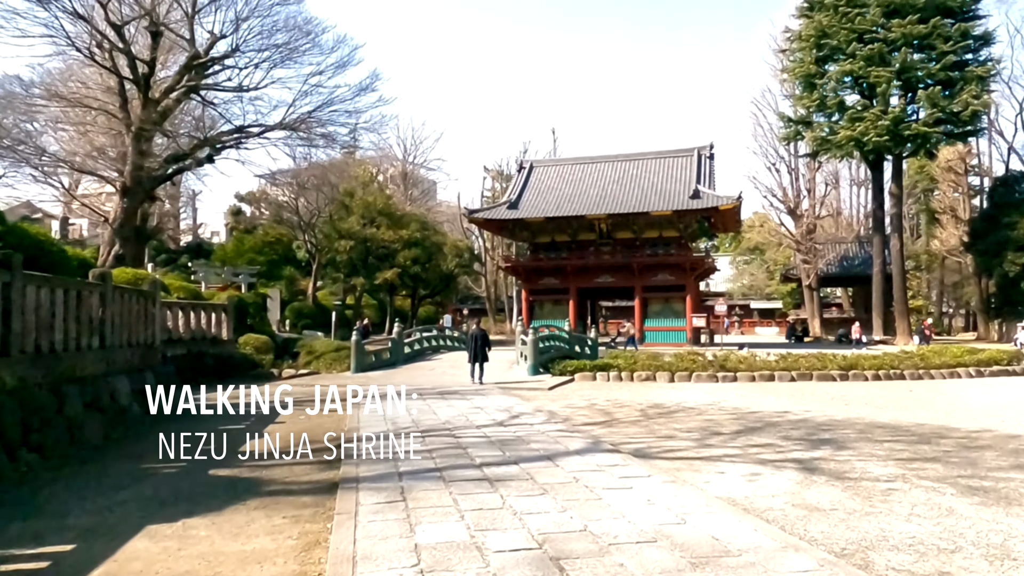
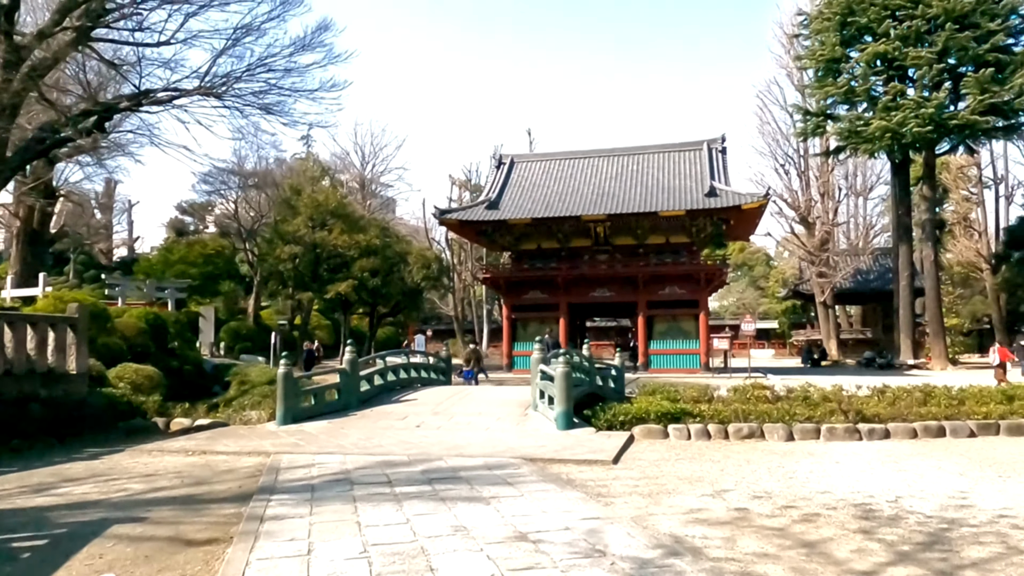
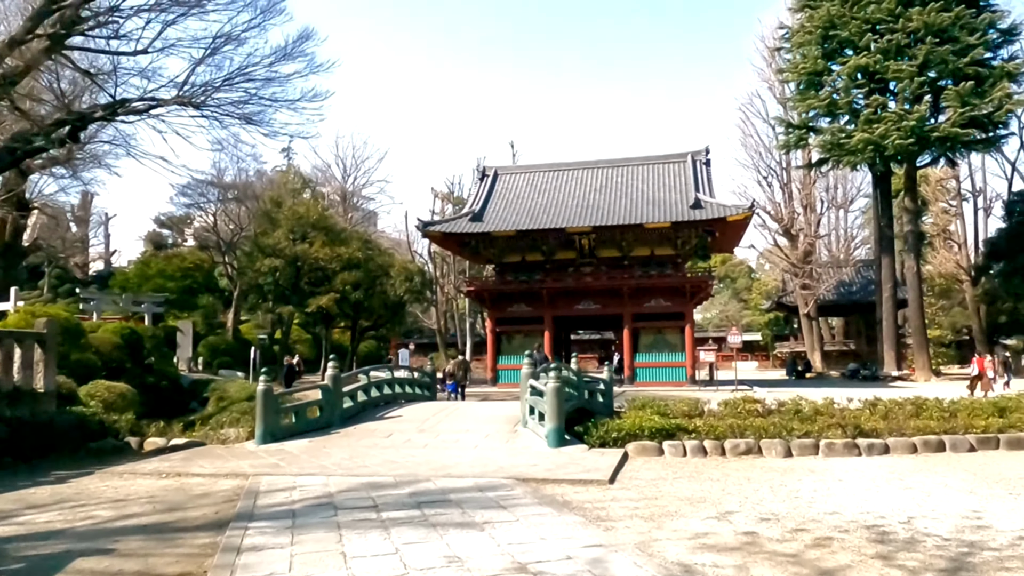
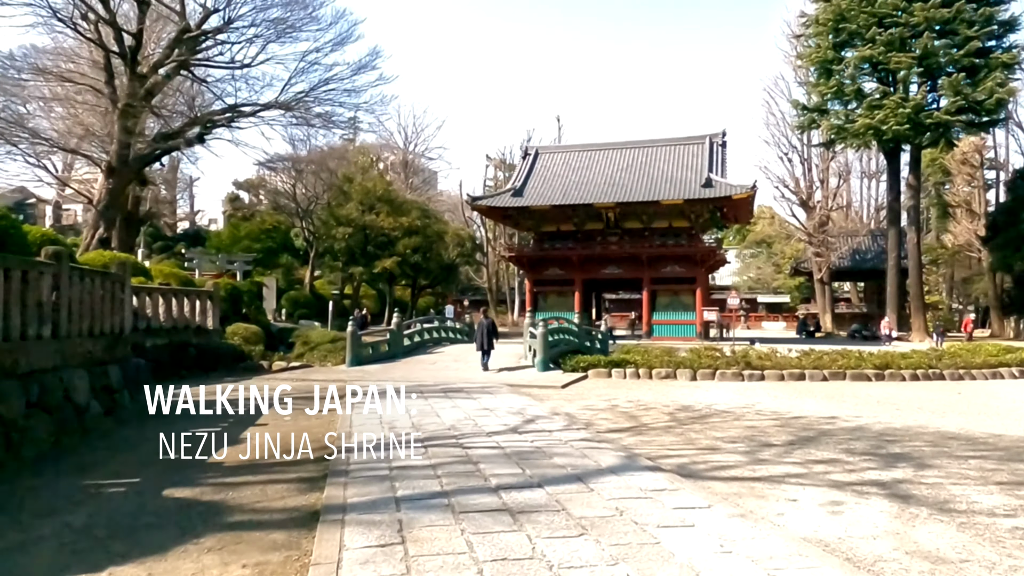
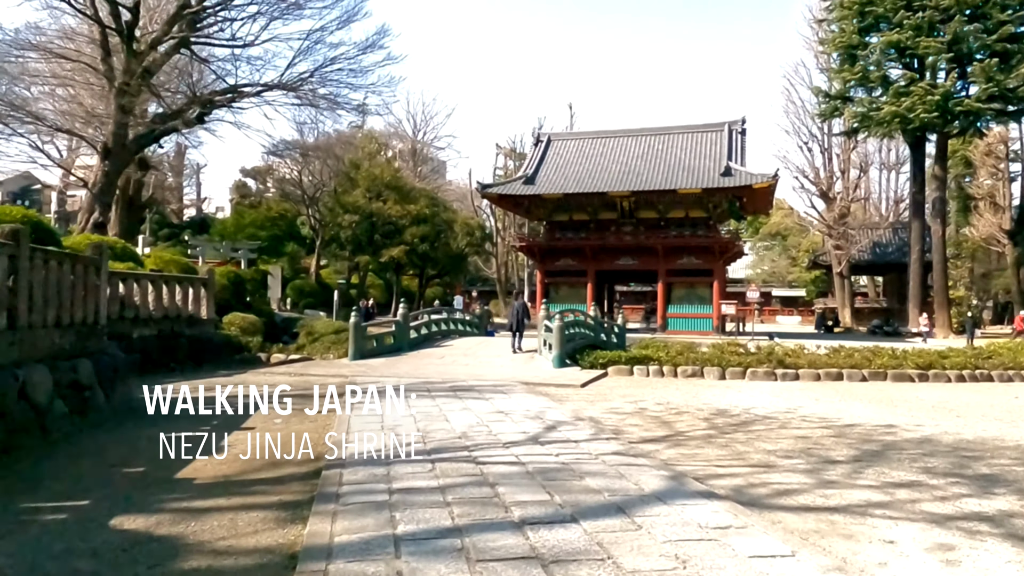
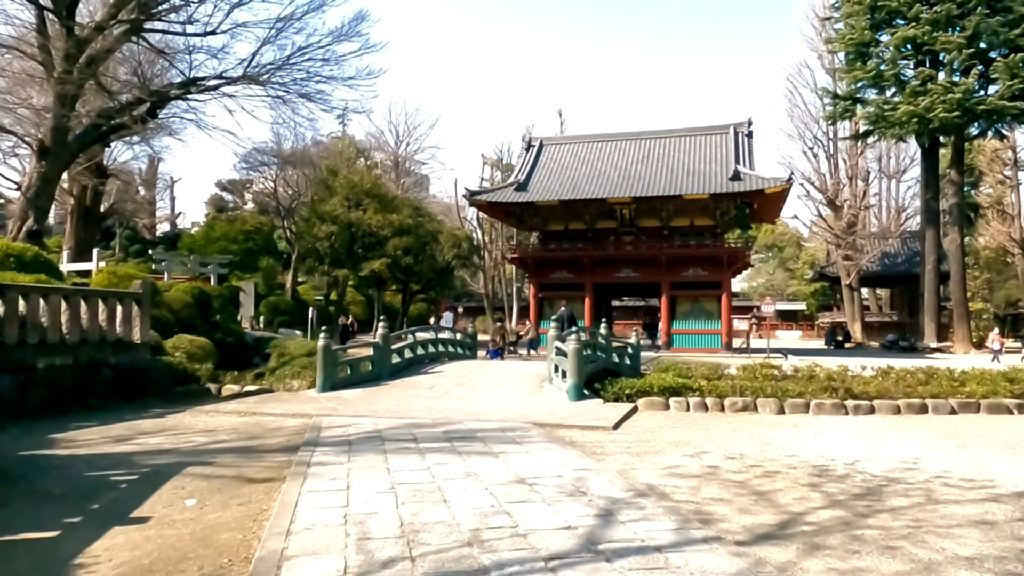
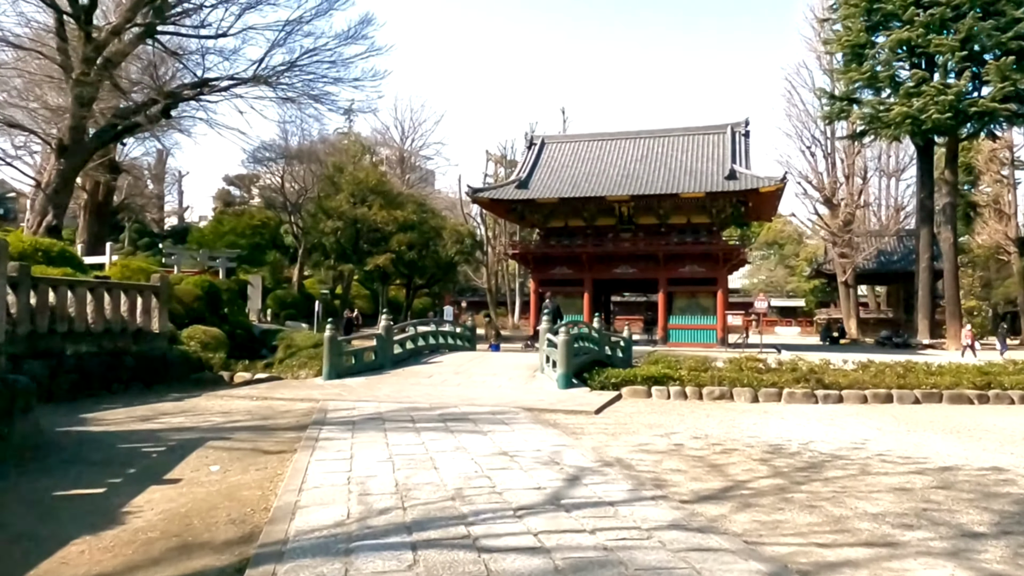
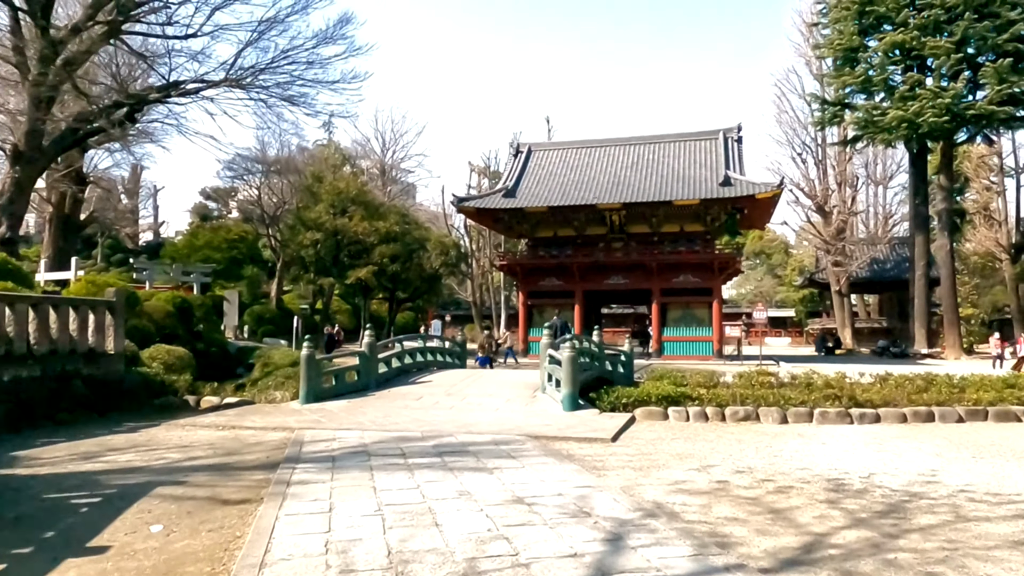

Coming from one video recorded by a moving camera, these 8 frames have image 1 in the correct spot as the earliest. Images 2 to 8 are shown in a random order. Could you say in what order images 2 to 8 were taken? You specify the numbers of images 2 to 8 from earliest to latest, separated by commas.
4, 5, 7, 6, 8, 2, 3
